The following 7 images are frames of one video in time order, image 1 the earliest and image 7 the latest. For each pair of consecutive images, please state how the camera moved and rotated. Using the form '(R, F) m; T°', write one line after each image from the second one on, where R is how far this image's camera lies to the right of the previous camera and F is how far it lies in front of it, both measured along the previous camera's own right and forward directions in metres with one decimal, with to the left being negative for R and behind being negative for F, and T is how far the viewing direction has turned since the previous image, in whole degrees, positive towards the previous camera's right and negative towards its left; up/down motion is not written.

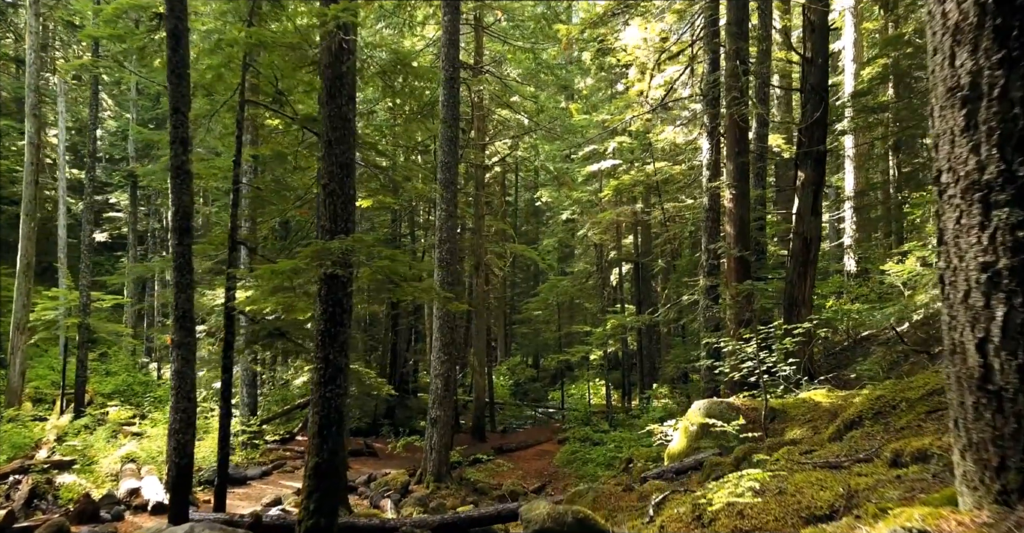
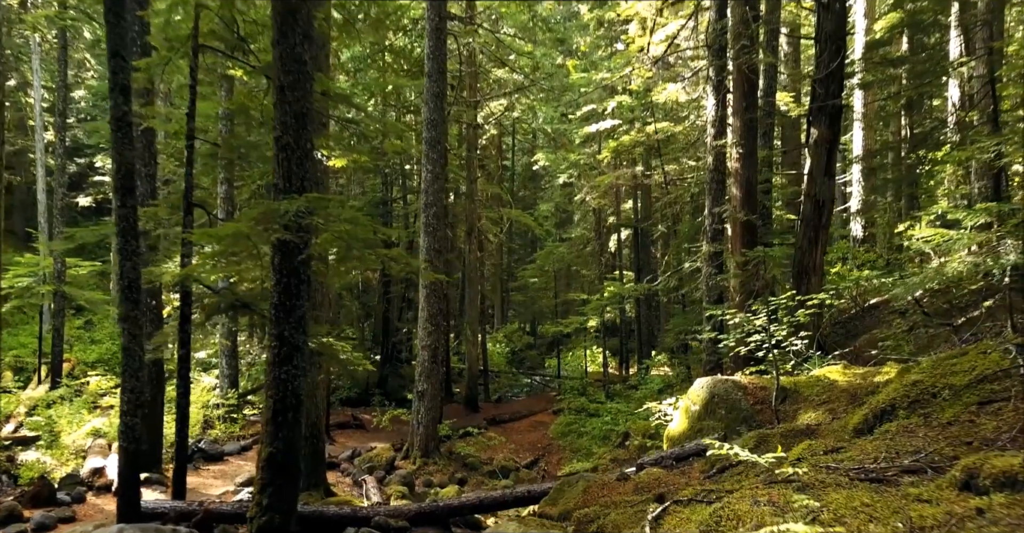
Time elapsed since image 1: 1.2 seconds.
(+0.2, +1.0) m; 0°
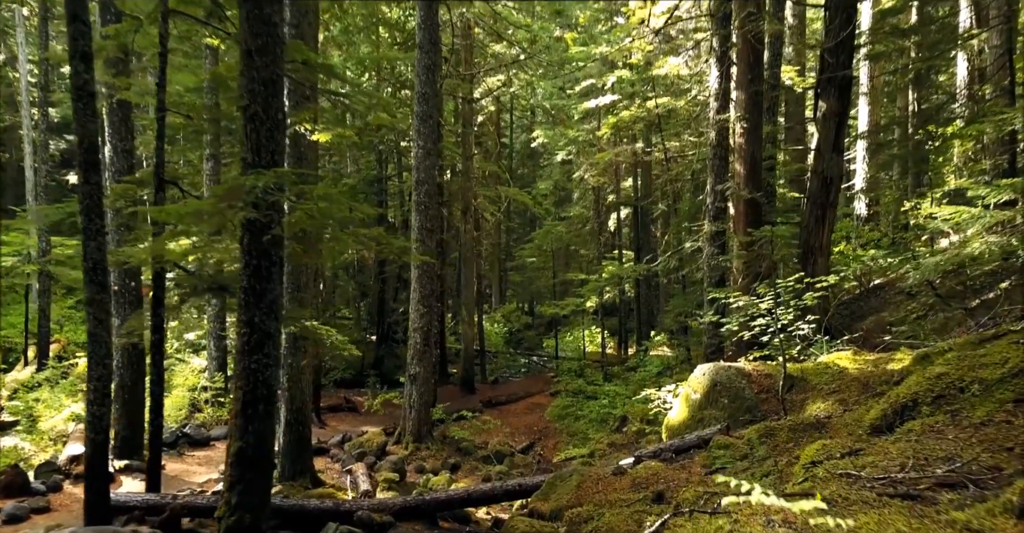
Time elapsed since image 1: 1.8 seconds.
(+0.1, +0.6) m; 0°
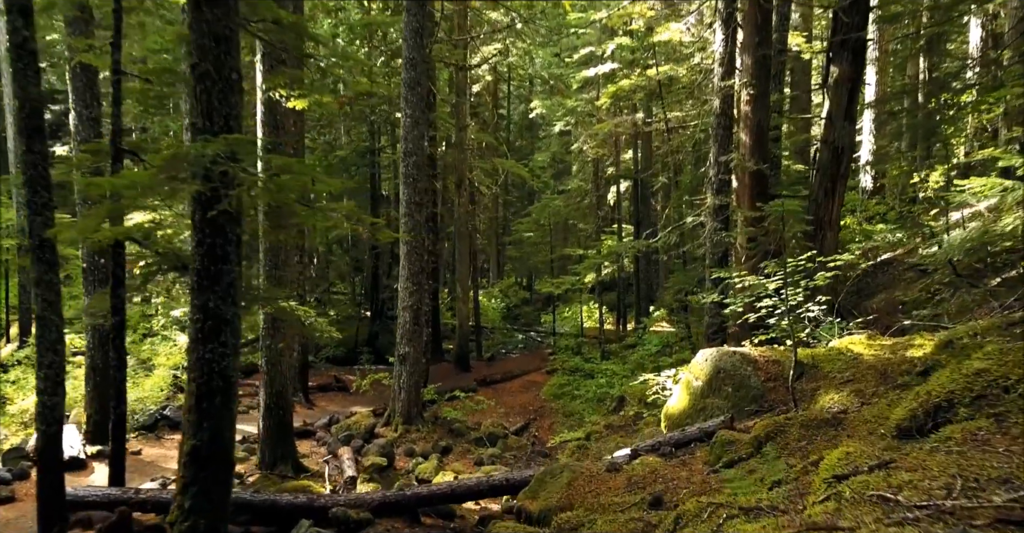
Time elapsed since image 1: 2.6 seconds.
(+0.1, +0.7) m; 0°
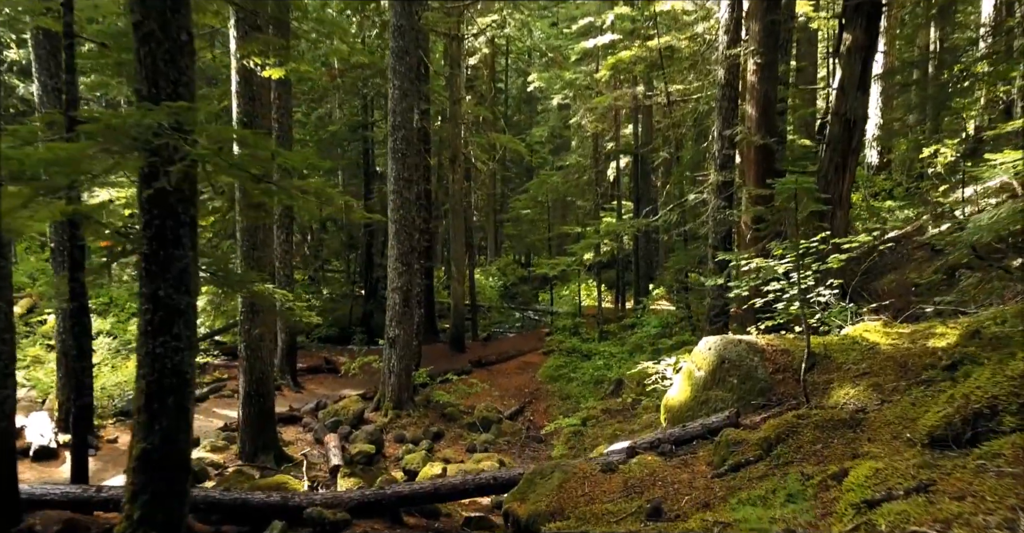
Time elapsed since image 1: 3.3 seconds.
(+0.1, +0.6) m; 0°
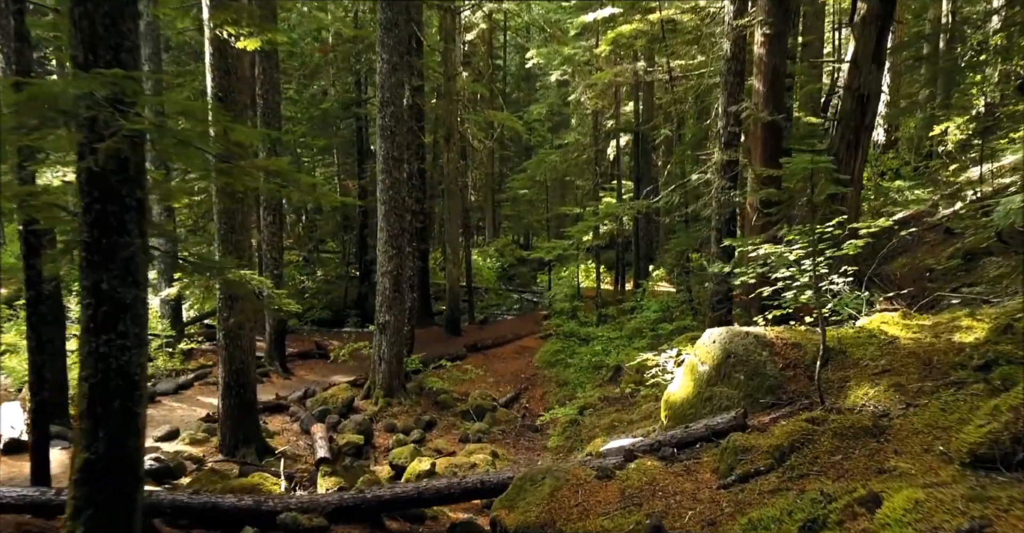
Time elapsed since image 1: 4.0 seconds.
(+0.1, +0.6) m; 0°
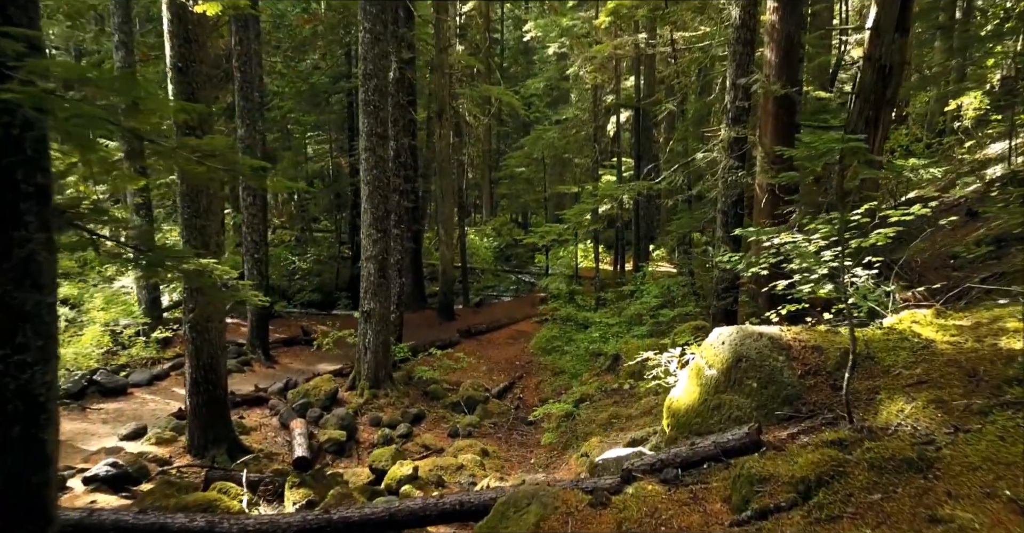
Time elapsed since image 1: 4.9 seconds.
(+0.1, +0.8) m; 0°
